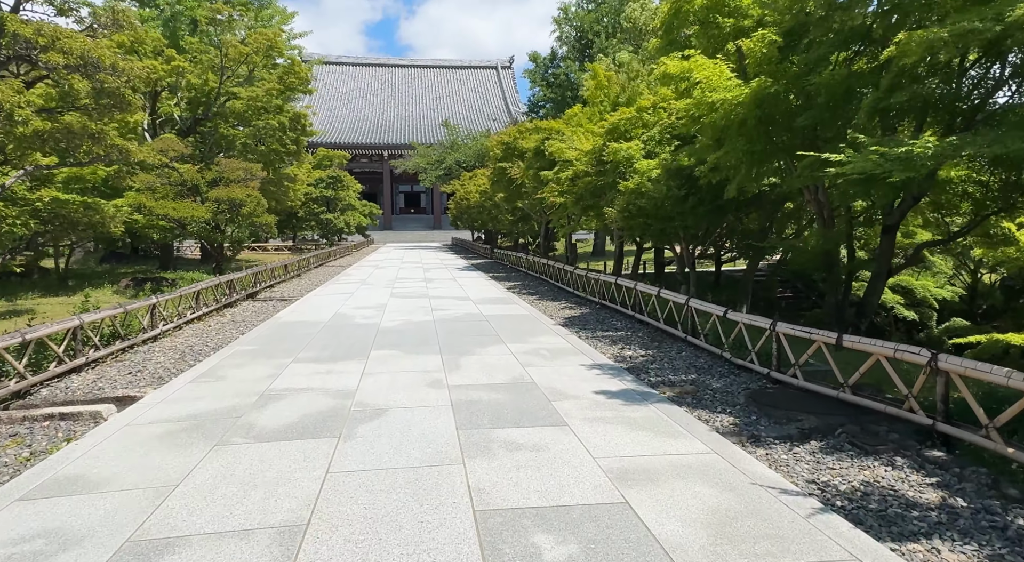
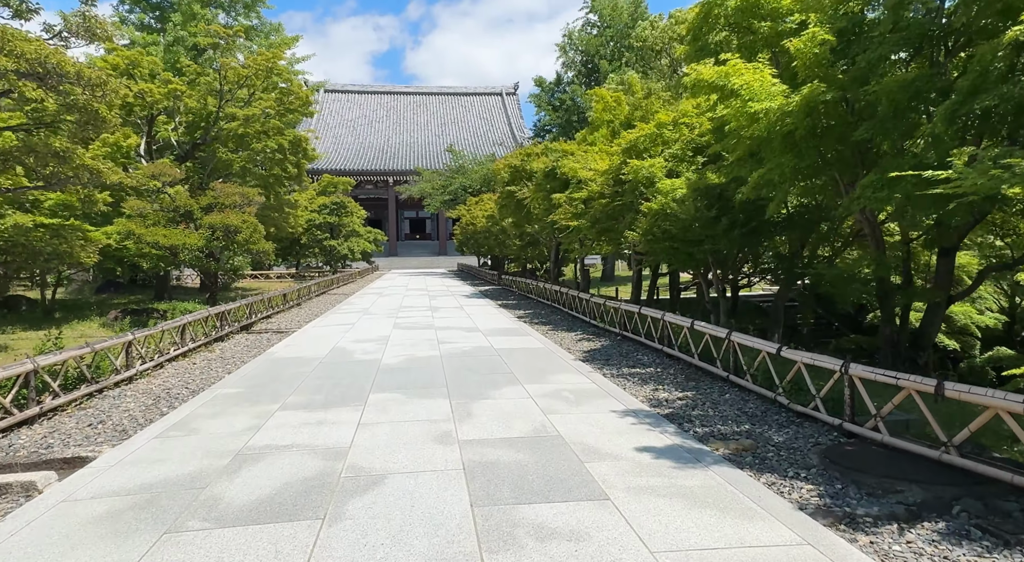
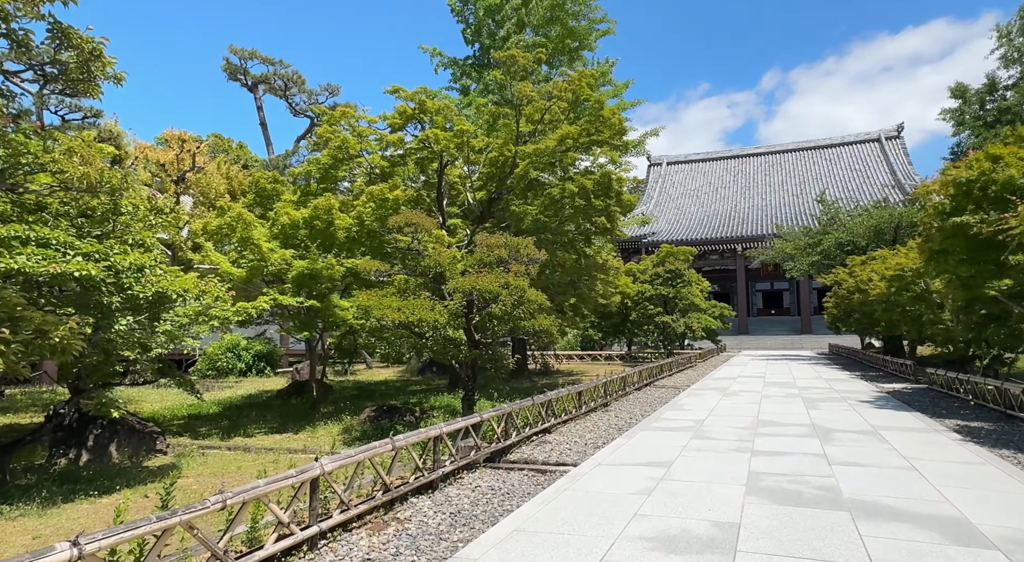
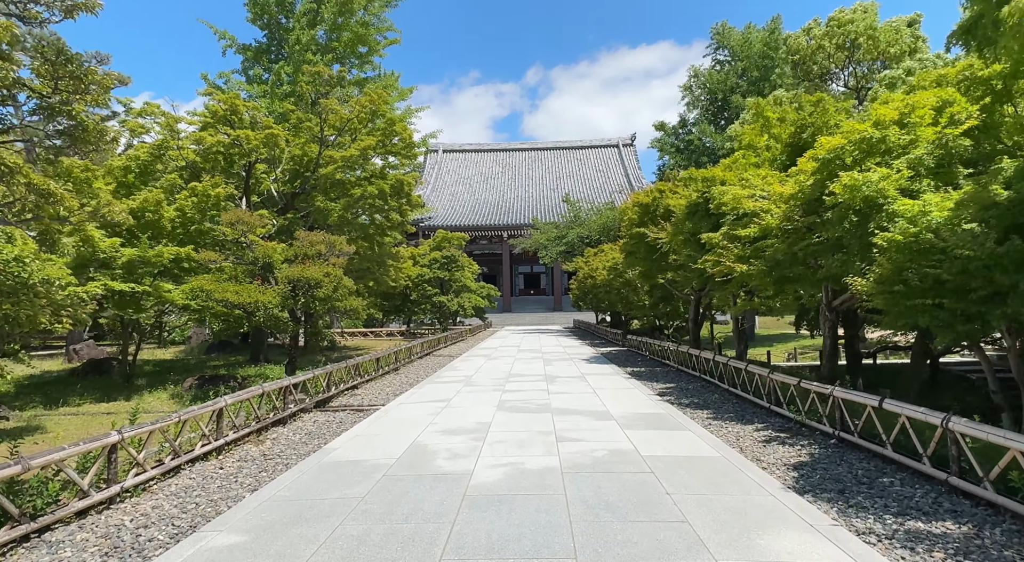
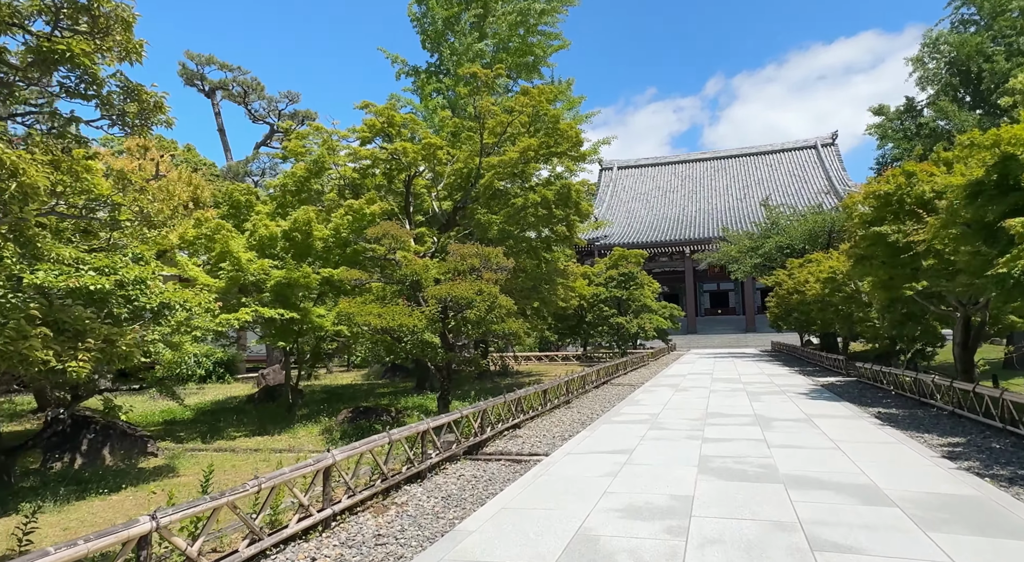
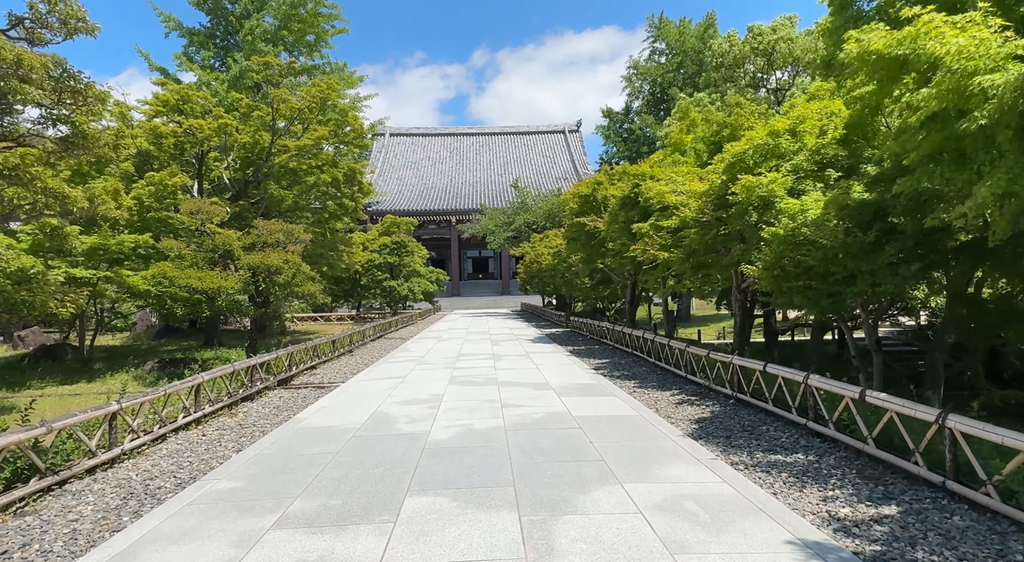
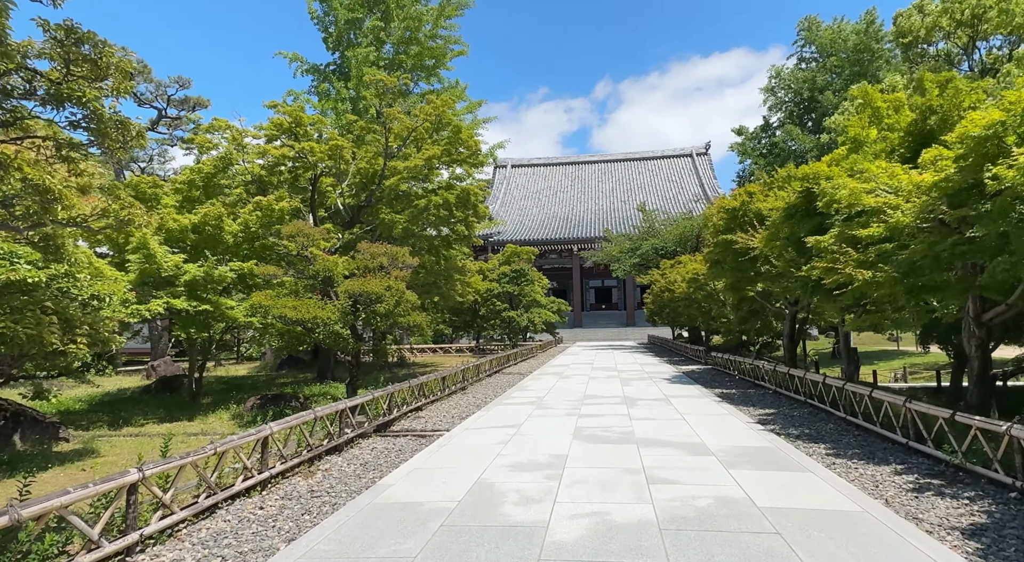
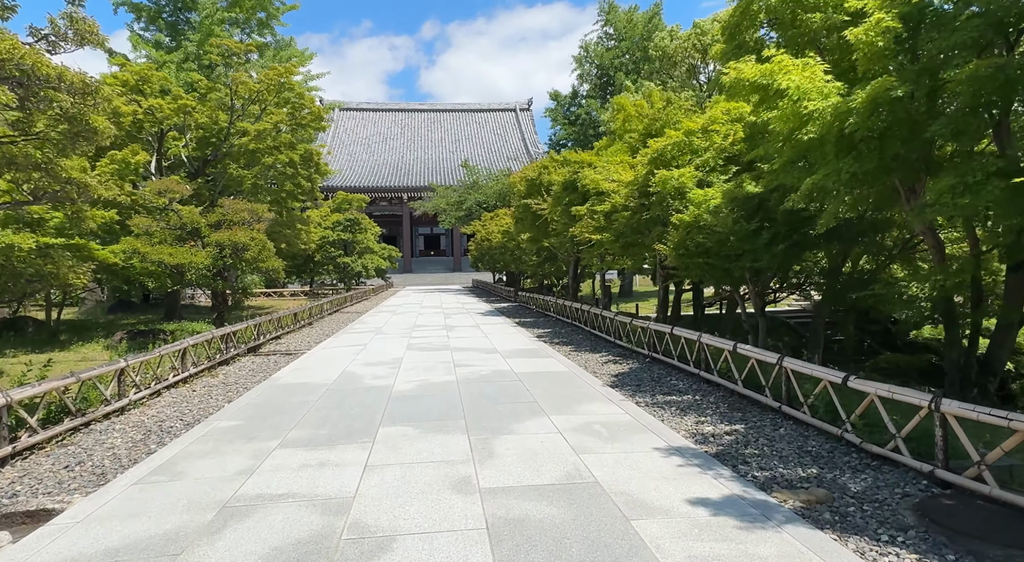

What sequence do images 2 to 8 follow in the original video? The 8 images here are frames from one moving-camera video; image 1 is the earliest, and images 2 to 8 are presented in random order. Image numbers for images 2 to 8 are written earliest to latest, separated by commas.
2, 8, 6, 4, 7, 5, 3
